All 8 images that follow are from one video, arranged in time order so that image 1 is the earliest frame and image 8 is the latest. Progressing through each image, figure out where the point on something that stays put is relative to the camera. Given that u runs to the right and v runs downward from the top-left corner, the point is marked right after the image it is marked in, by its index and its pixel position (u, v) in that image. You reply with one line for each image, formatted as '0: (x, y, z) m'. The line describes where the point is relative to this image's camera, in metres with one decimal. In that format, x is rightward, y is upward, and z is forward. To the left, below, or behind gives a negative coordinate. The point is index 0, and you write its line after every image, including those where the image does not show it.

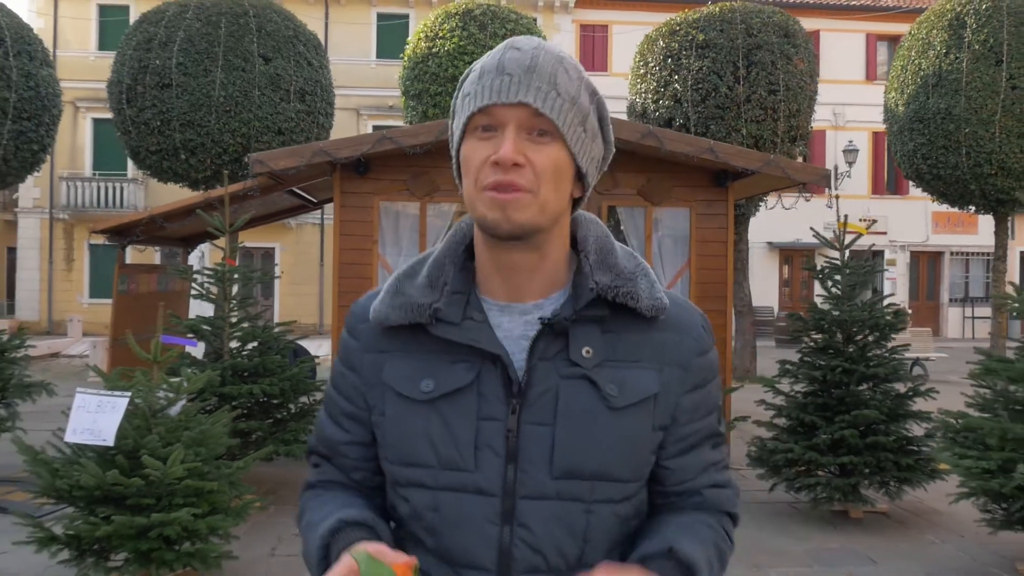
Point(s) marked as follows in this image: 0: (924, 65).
0: (+7.0, +3.8, +13.9) m
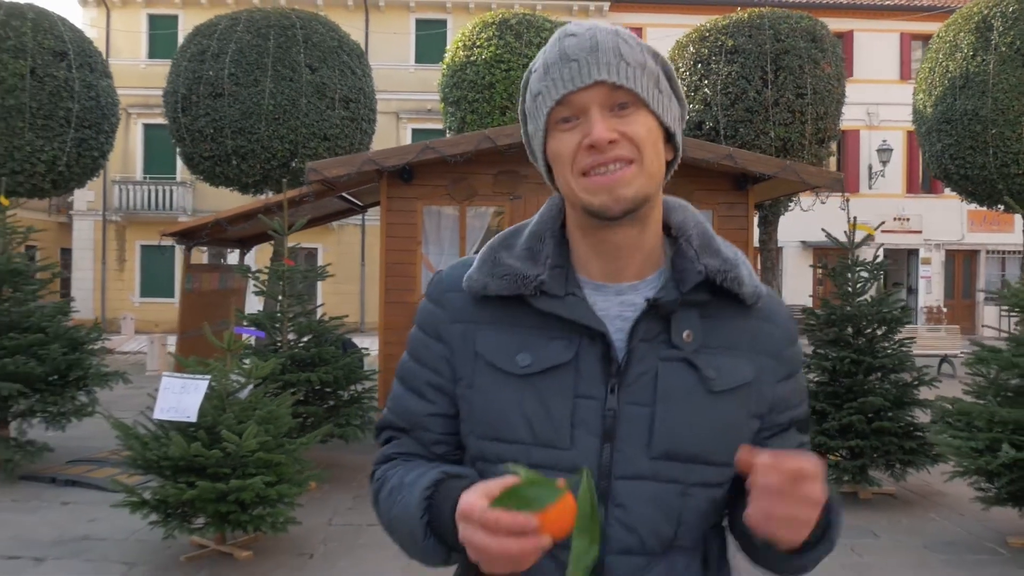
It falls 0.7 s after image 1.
0: (+7.6, +3.8, +14.1) m
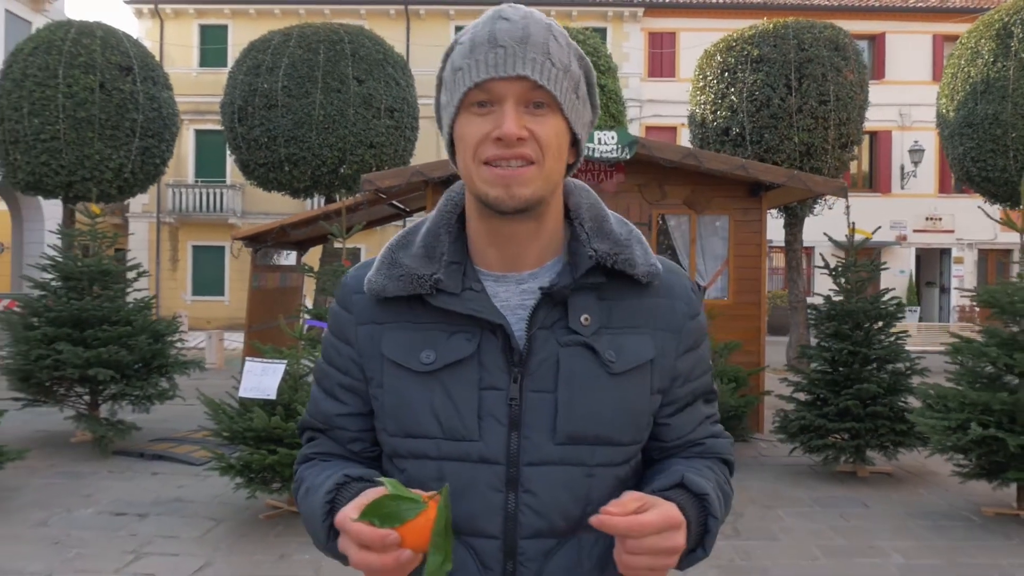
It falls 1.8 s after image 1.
0: (+8.2, +3.8, +14.5) m
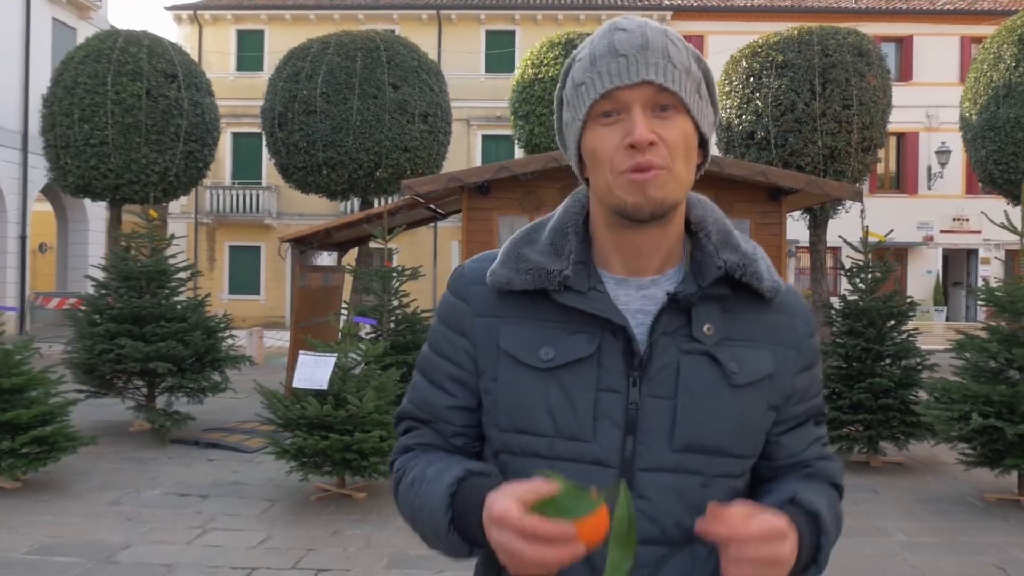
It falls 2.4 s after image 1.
0: (+8.7, +3.8, +14.7) m
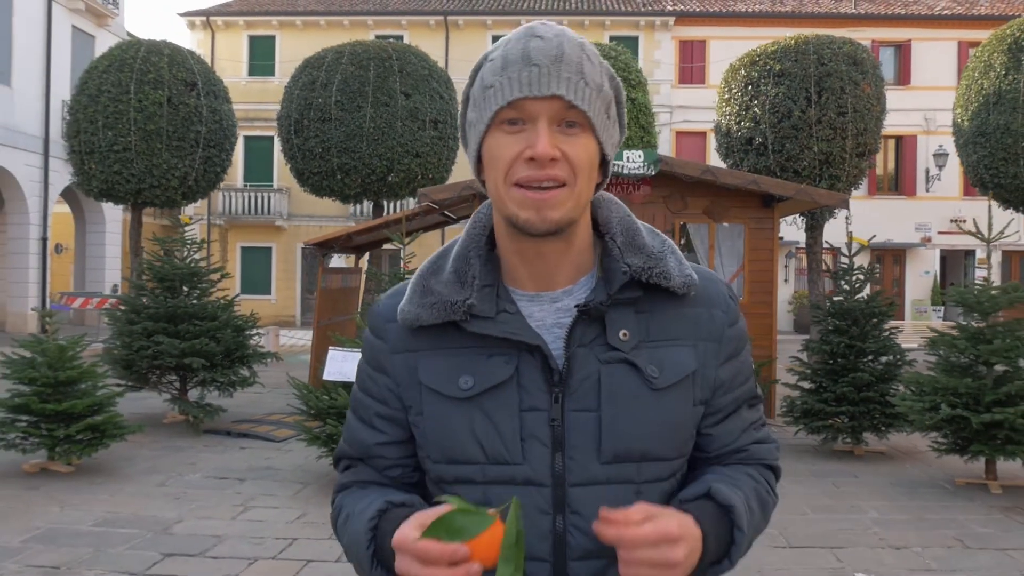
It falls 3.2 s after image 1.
0: (+8.9, +3.8, +15.2) m
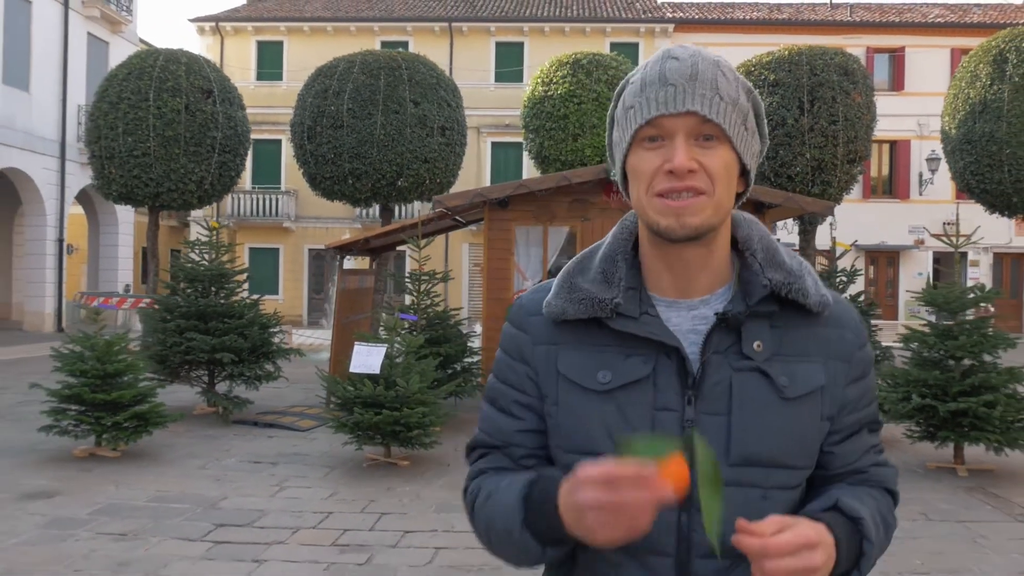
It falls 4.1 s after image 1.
0: (+9.0, +3.8, +15.8) m
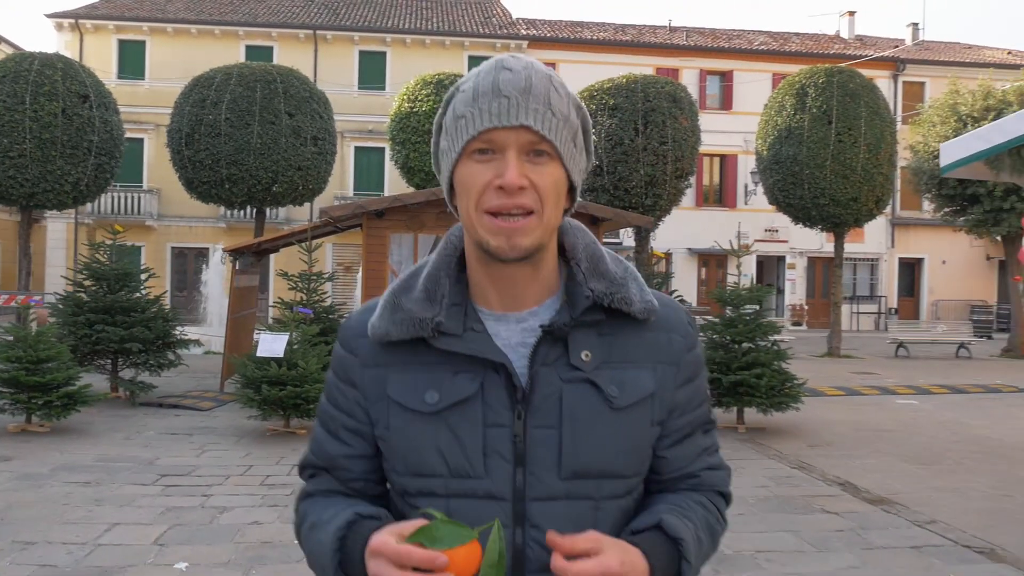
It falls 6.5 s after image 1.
0: (+6.1, +3.8, +18.9) m
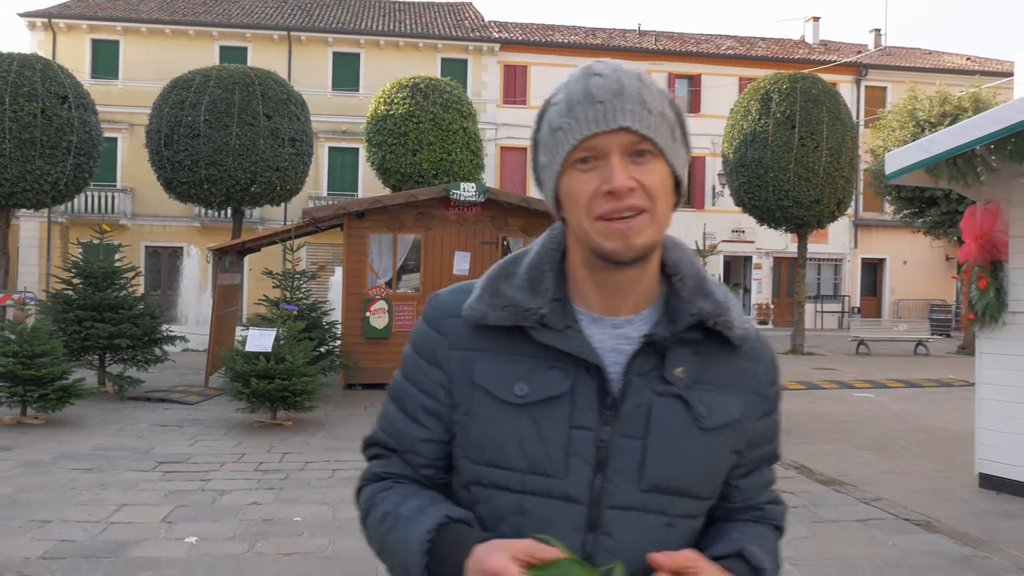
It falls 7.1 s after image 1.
0: (+5.5, +3.8, +19.6) m
